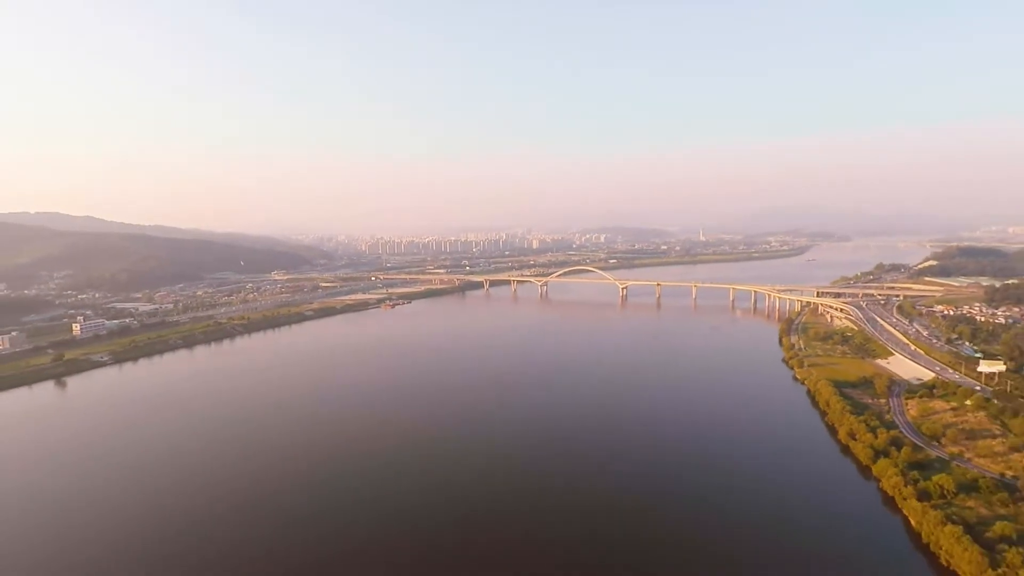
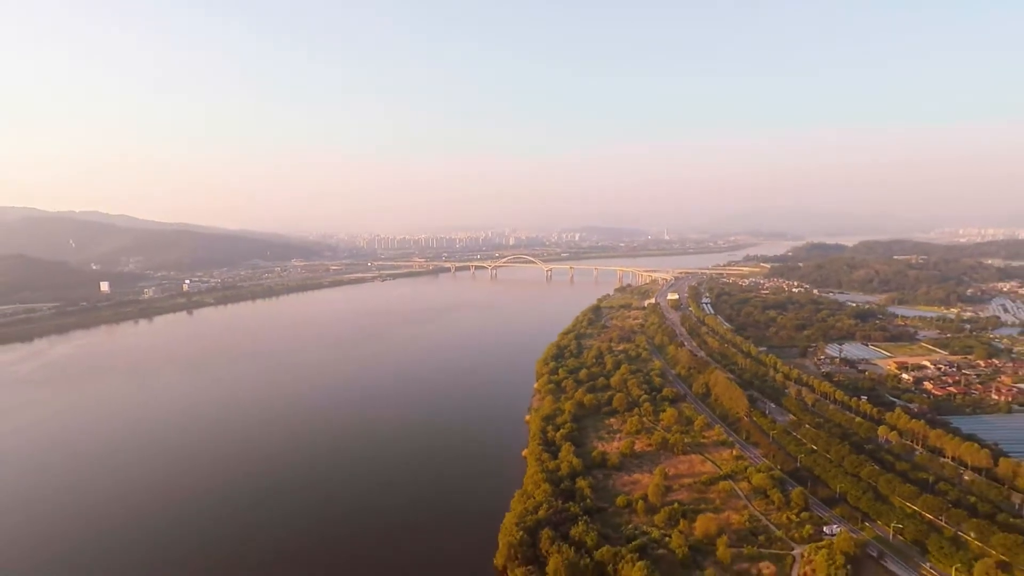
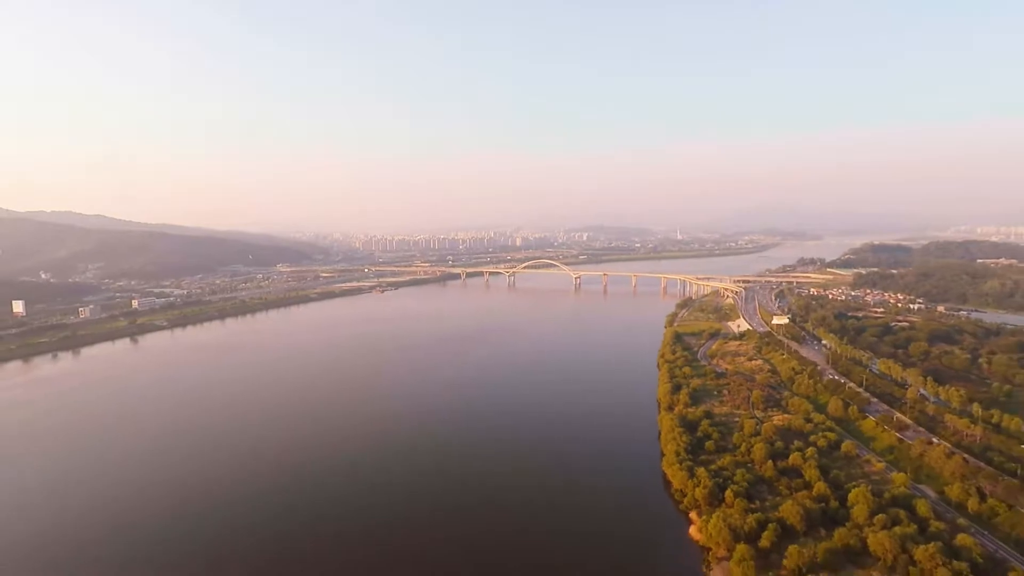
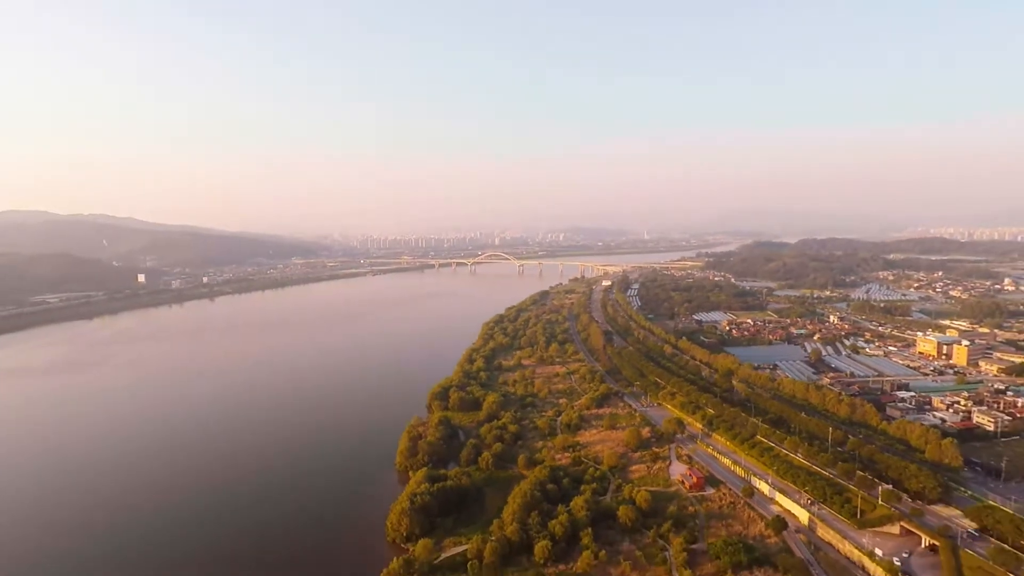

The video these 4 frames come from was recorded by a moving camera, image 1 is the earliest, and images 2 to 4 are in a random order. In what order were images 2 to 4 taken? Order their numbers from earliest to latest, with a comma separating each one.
3, 2, 4
